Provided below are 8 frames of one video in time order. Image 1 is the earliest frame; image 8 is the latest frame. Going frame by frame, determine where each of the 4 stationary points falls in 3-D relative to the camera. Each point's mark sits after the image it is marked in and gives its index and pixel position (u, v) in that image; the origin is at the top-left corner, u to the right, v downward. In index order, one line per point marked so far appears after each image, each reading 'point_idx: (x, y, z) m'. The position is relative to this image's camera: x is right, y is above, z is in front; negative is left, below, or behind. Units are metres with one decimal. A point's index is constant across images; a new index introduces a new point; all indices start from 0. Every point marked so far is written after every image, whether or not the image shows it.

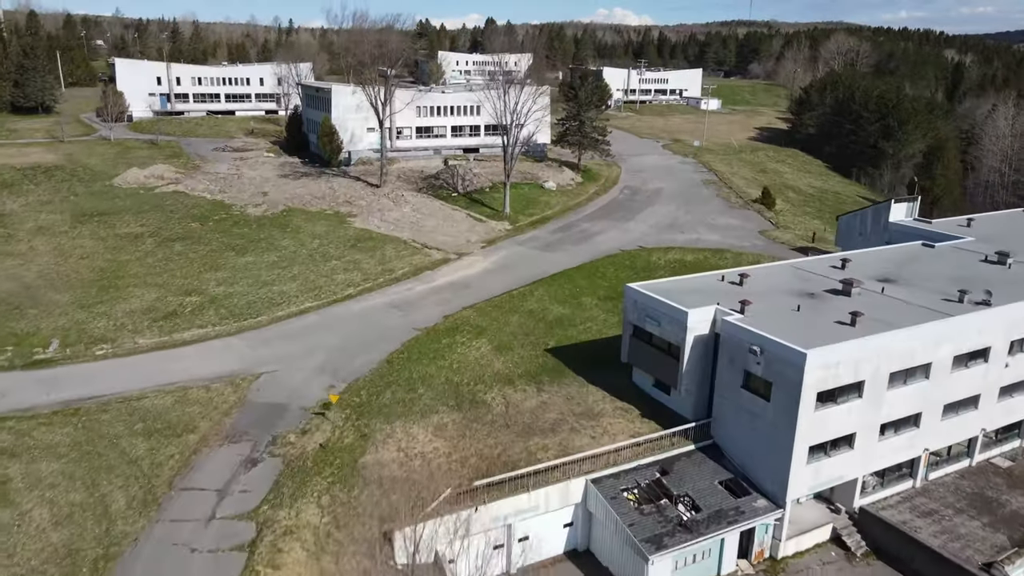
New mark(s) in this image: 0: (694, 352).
0: (+4.1, -1.4, +16.4) m
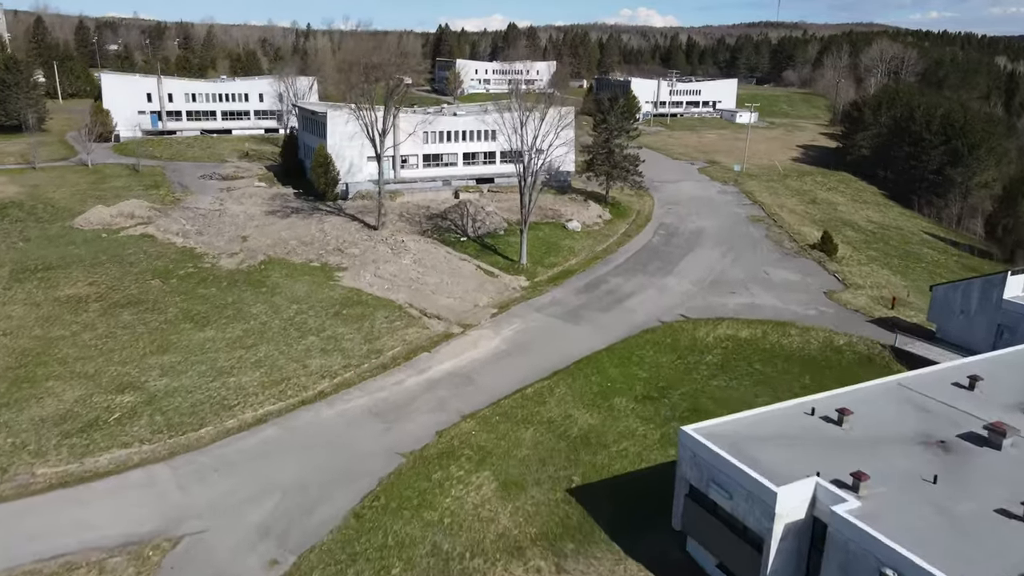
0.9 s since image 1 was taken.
0: (+4.2, -4.0, +11.3) m
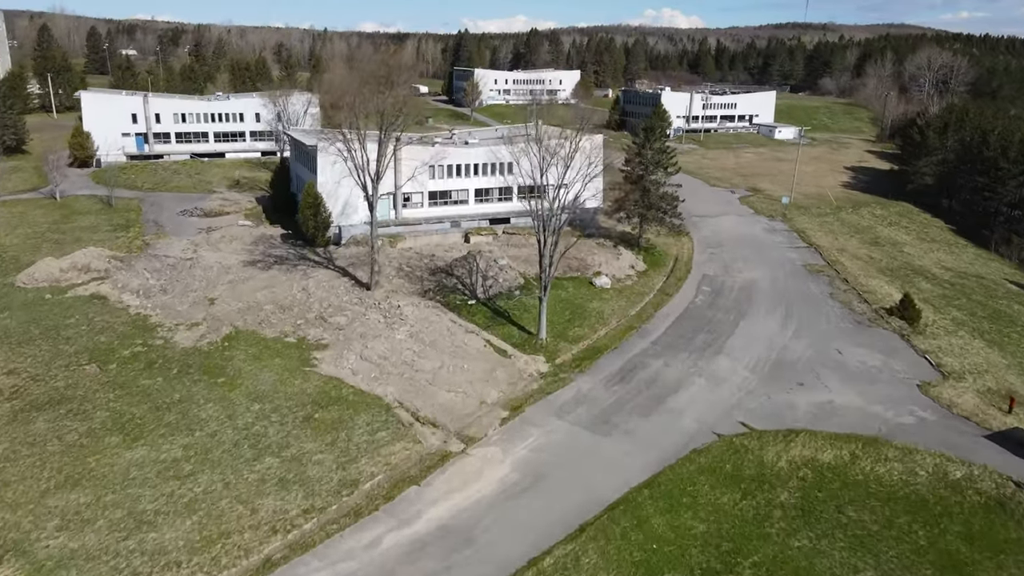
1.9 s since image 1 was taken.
0: (+4.2, -6.6, +6.2) m
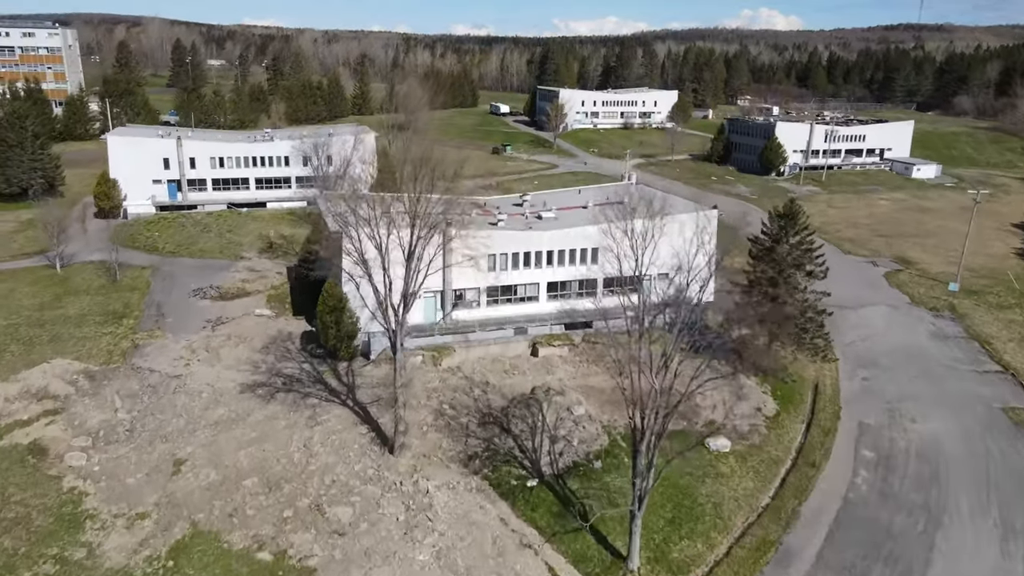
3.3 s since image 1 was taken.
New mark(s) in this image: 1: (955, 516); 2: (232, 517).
0: (+3.7, -11.1, -2.1) m
1: (+11.0, -5.7, +18.2) m
2: (-6.5, -5.3, +16.9) m
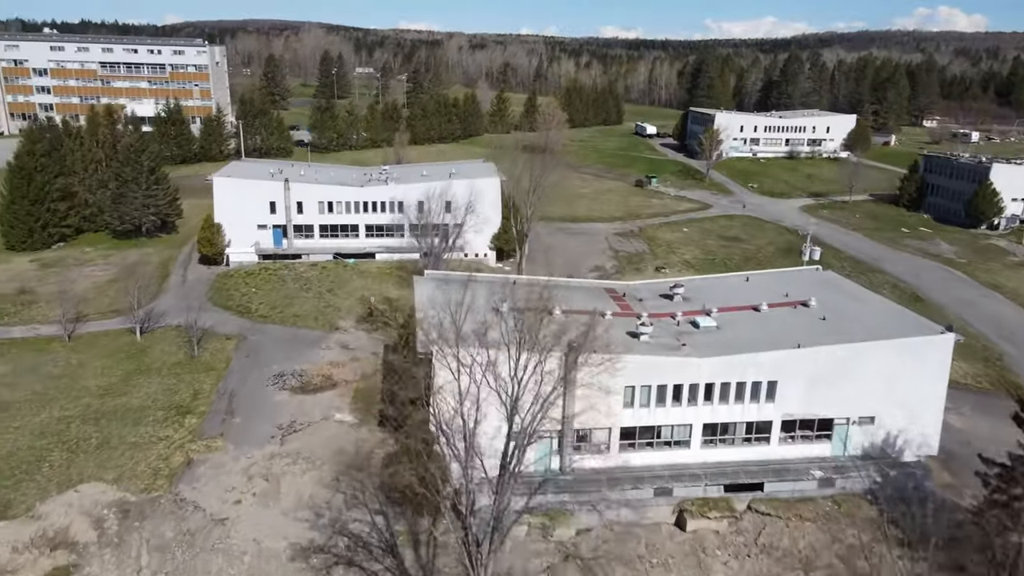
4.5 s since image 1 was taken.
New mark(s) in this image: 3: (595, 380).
0: (+1.7, -14.9, -8.9) m
1: (+12.9, -10.0, +9.7) m
2: (-4.5, -8.6, +11.6) m
3: (+2.1, -2.3, +18.5) m
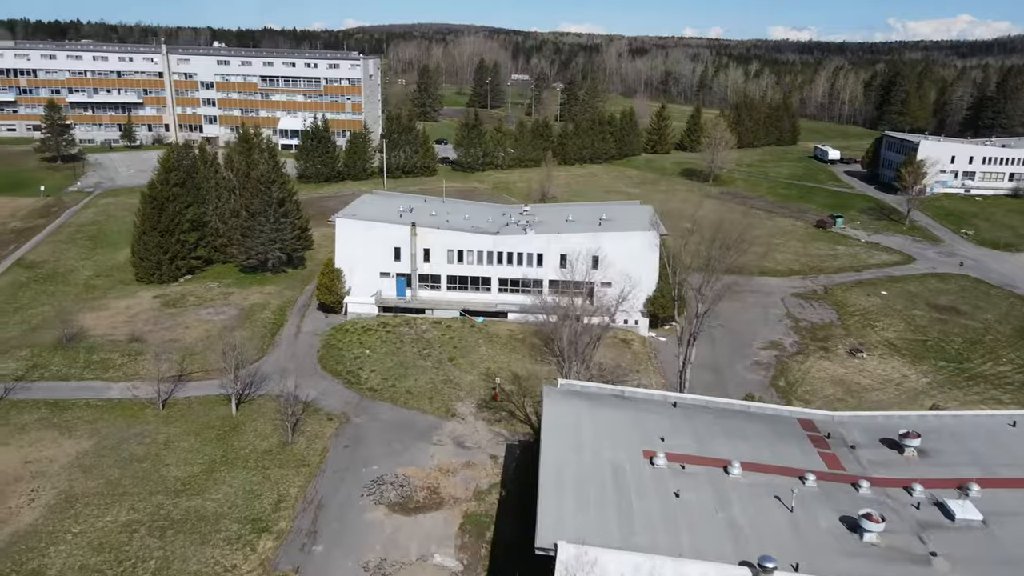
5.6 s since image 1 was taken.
0: (-1.7, -17.8, -14.5) m
1: (+13.1, -13.7, +1.5) m
2: (-3.4, -11.3, +6.8) m
3: (+4.8, -5.5, +12.3) m
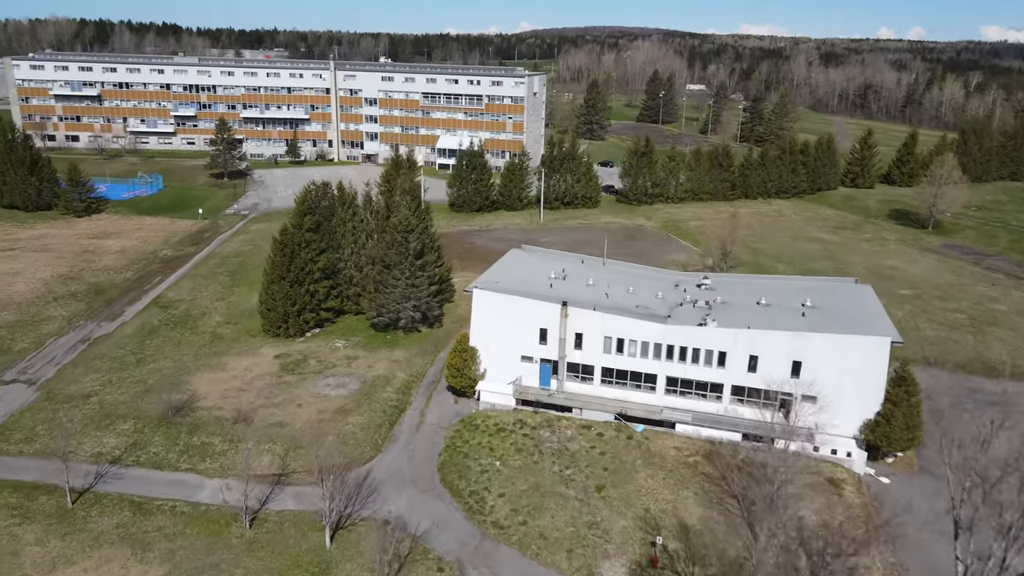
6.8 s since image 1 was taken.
0: (-6.7, -20.7, -19.7) m
1: (+11.4, -17.8, -7.2) m
2: (-3.5, -14.3, +1.5) m
3: (+6.1, -9.2, +5.1) m
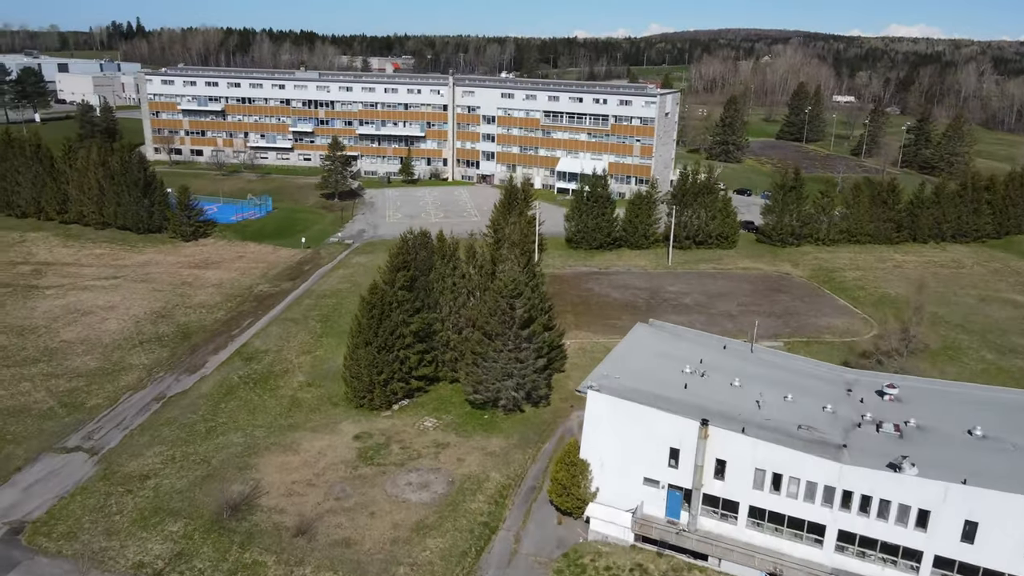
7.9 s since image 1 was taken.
0: (-11.3, -23.1, -23.6) m
1: (+8.7, -21.2, -14.1) m
2: (-4.5, -17.0, -3.2) m
3: (+5.8, -12.3, -1.2) m
